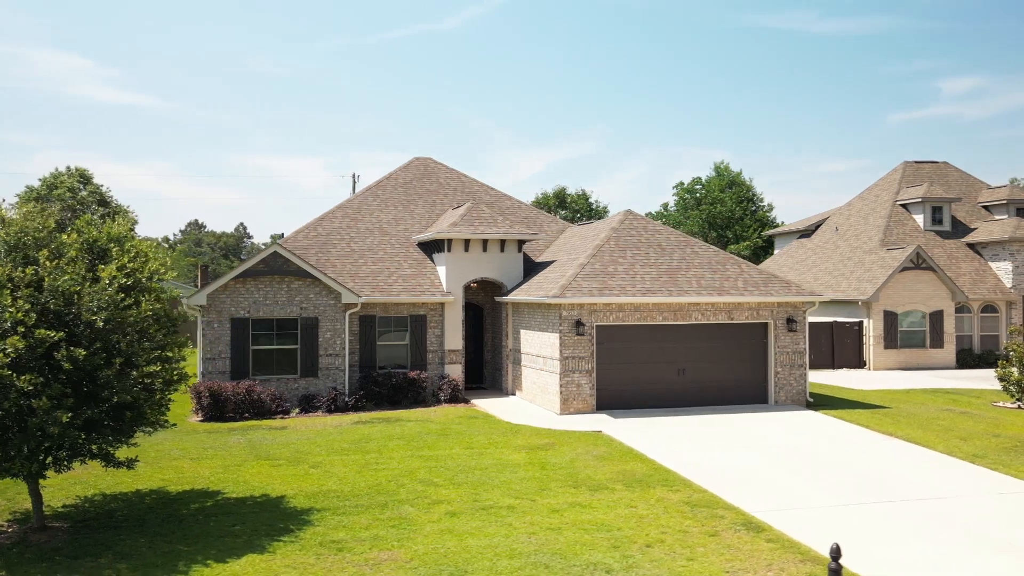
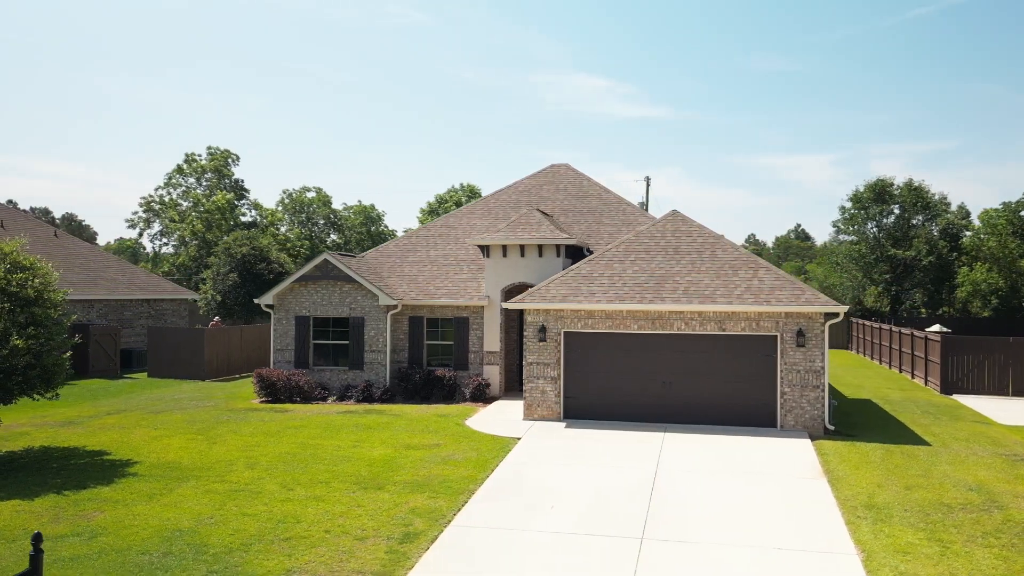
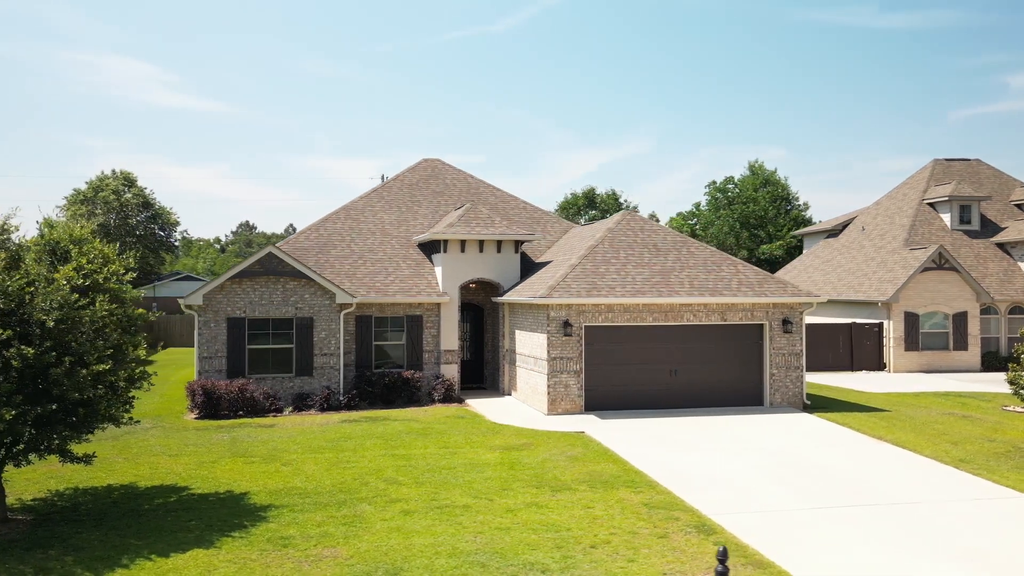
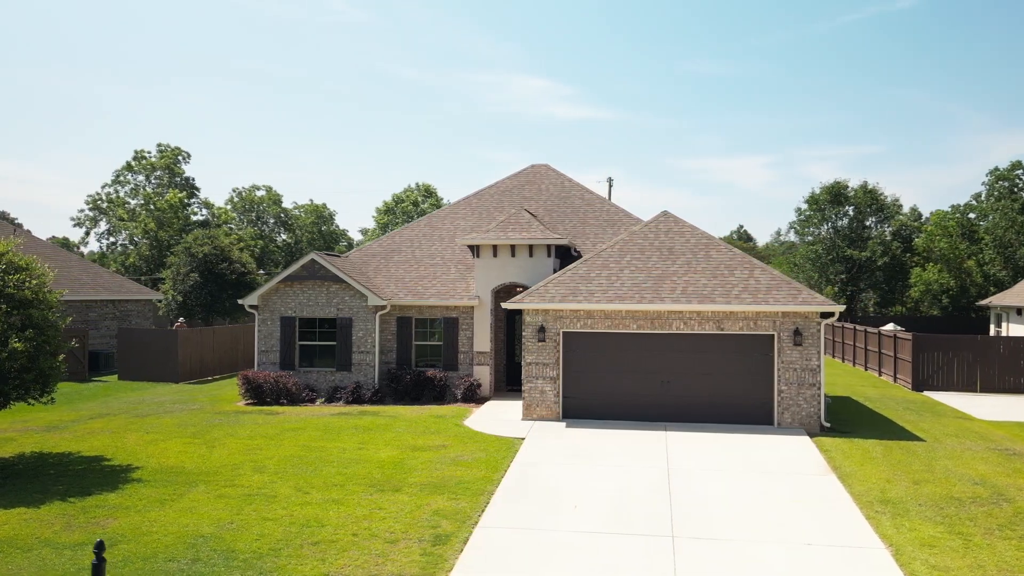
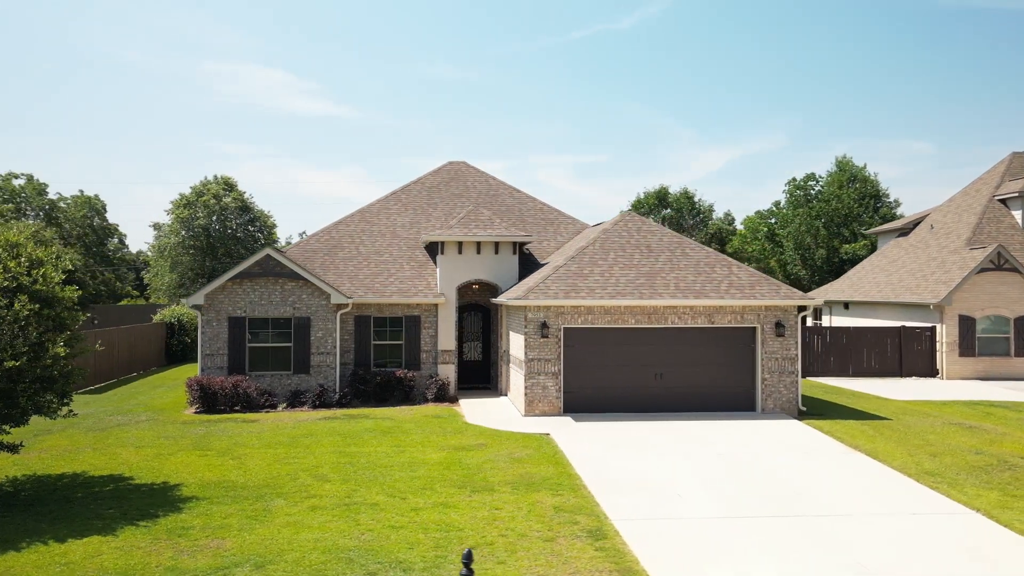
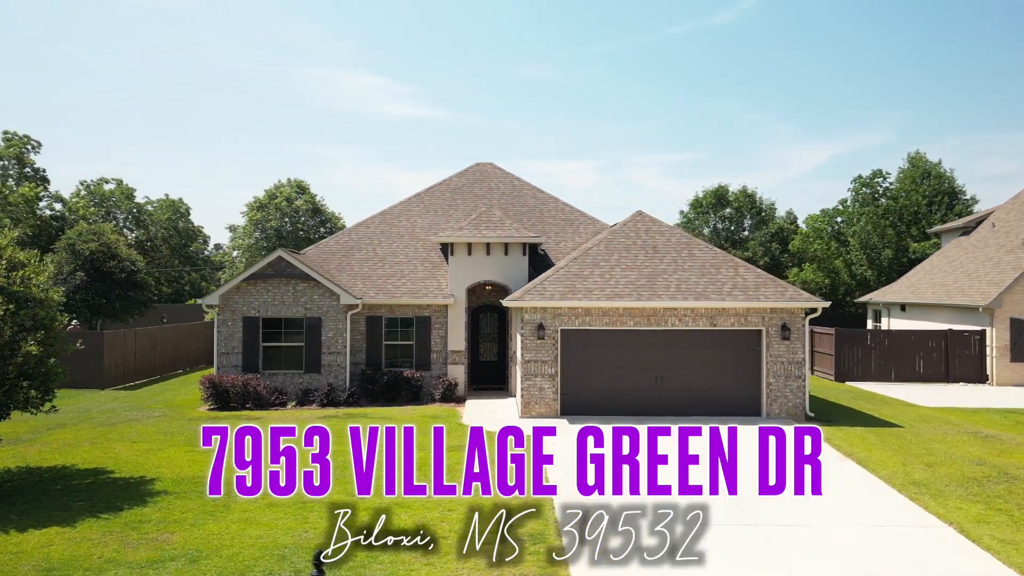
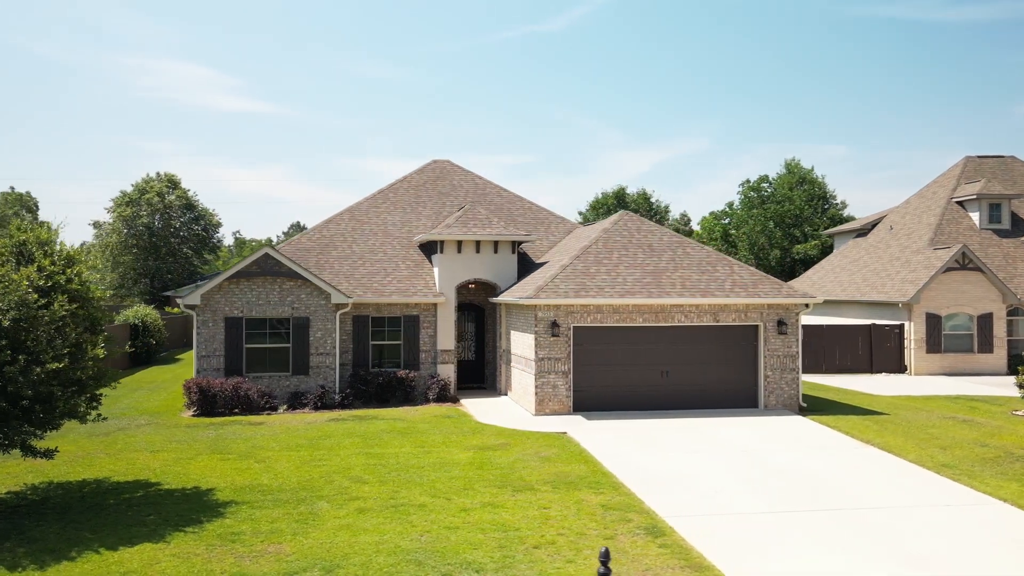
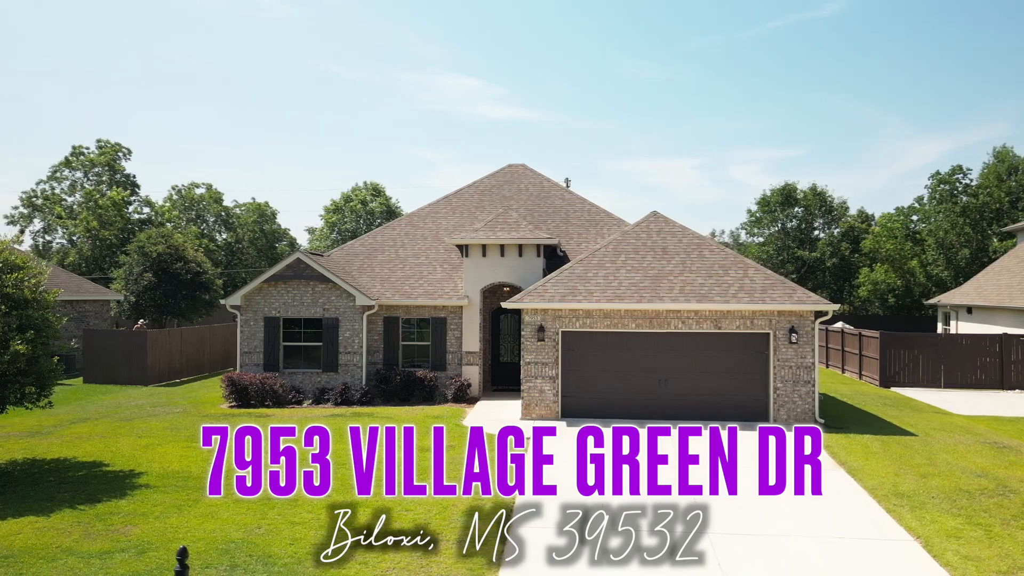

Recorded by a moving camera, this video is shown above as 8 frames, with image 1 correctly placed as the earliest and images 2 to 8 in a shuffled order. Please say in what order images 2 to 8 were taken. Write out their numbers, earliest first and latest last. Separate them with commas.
3, 7, 5, 6, 8, 4, 2
